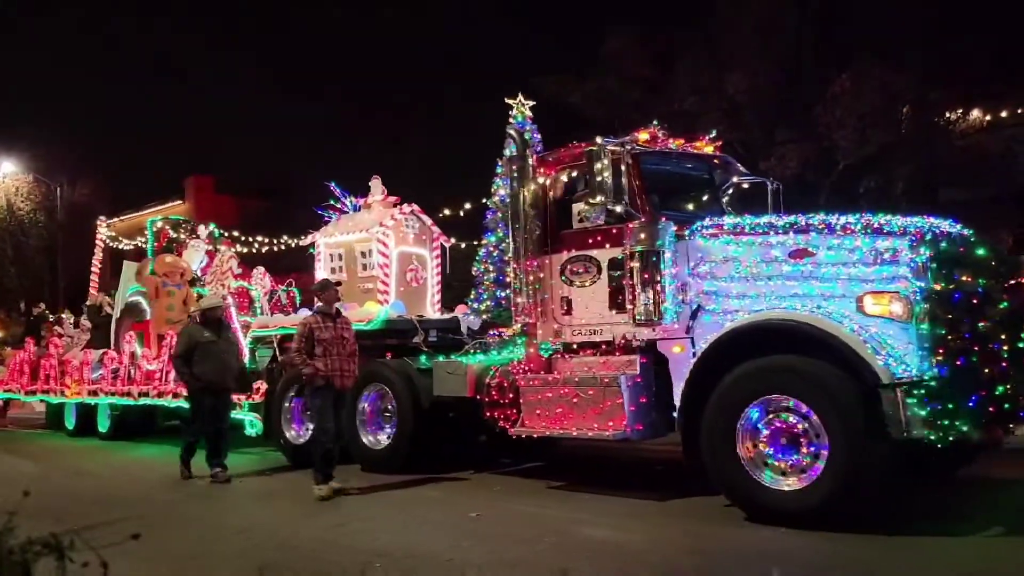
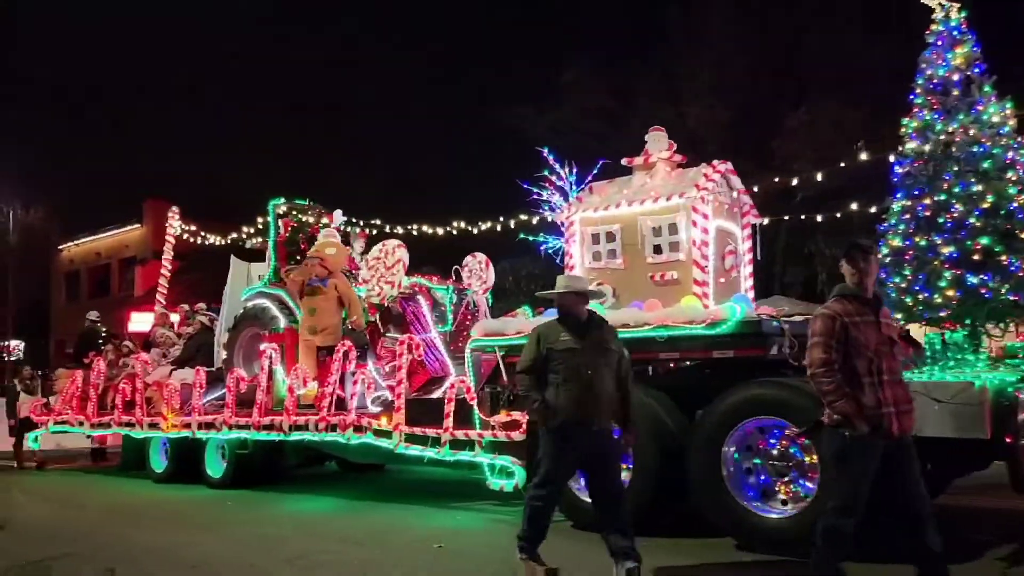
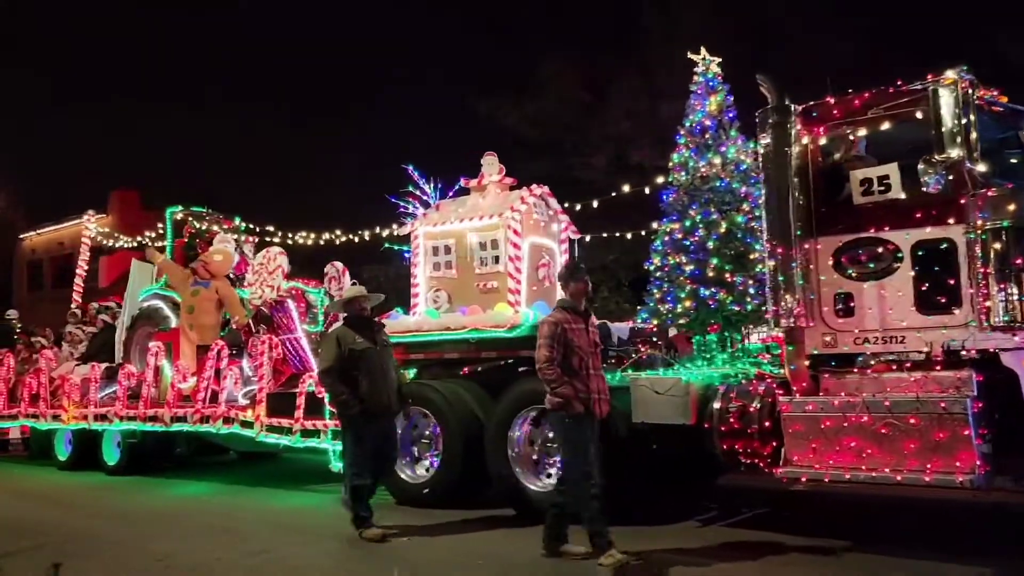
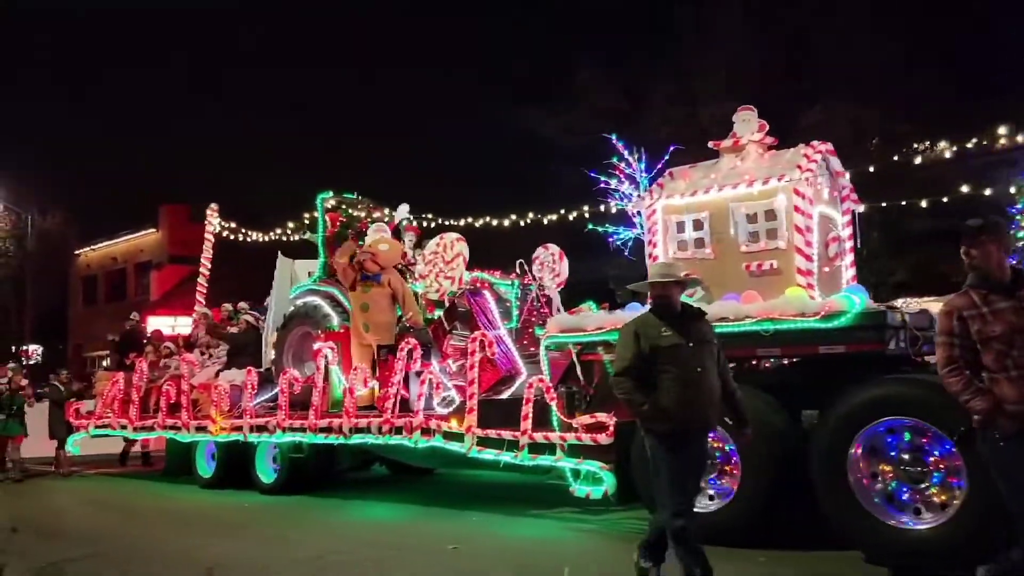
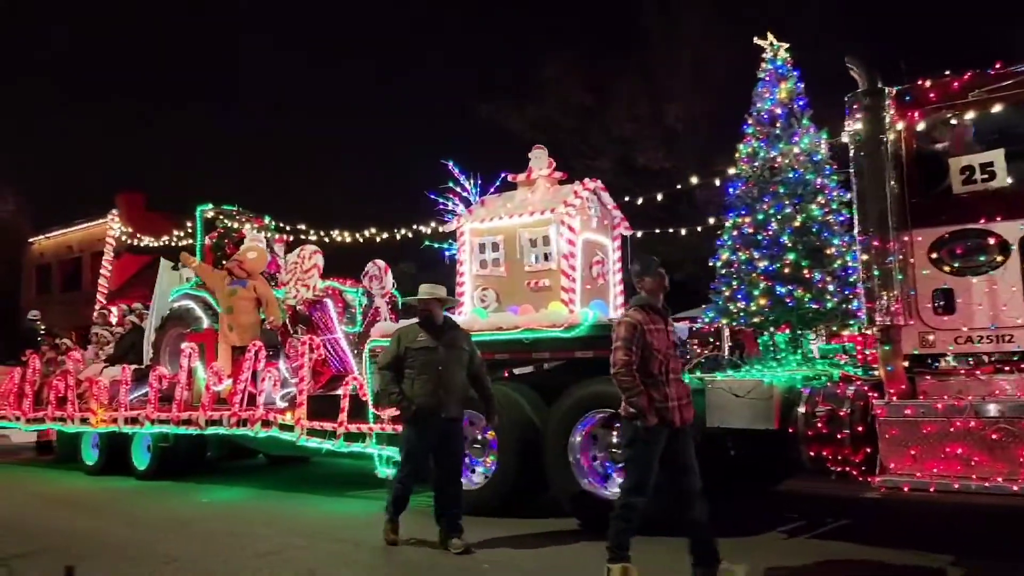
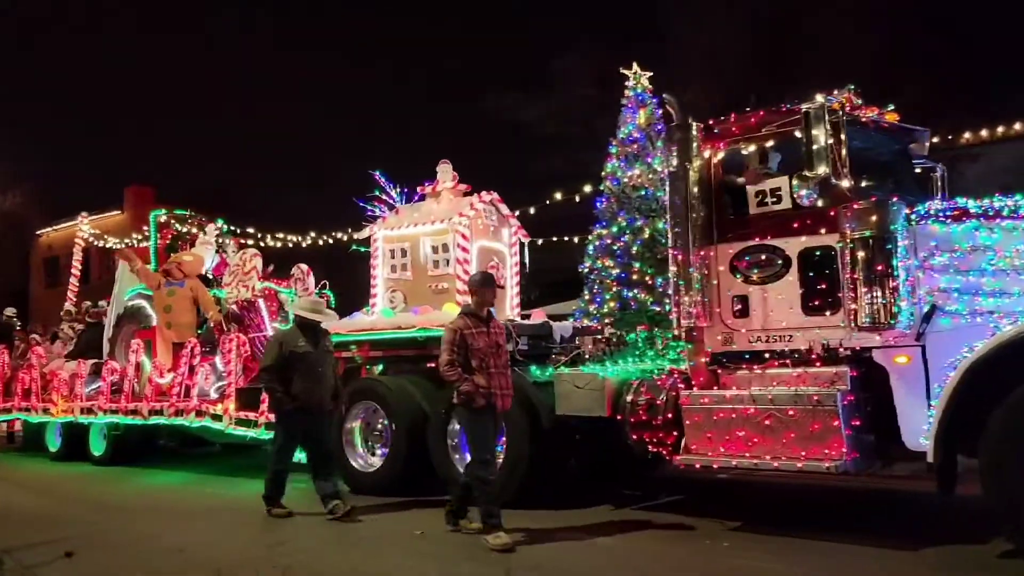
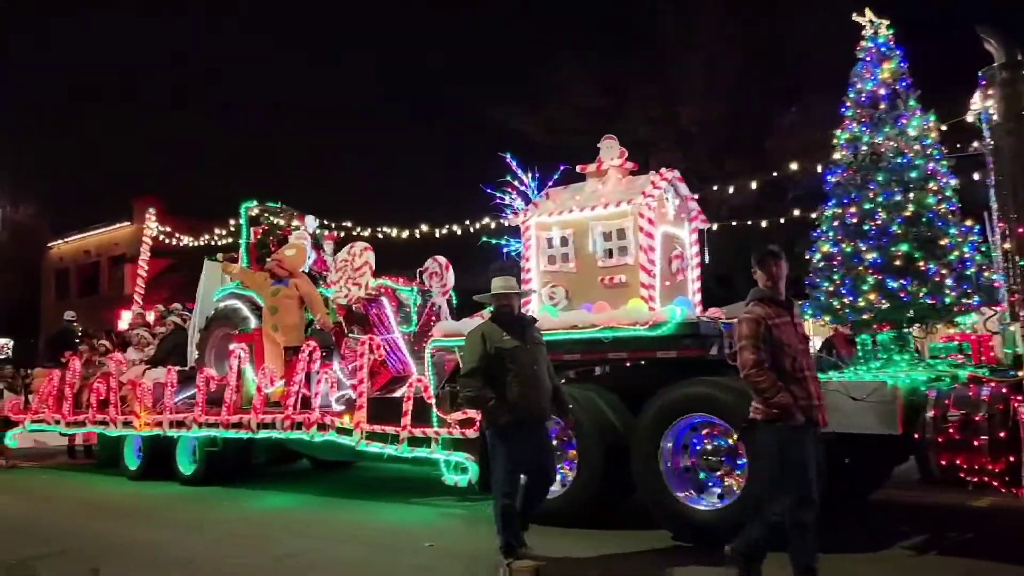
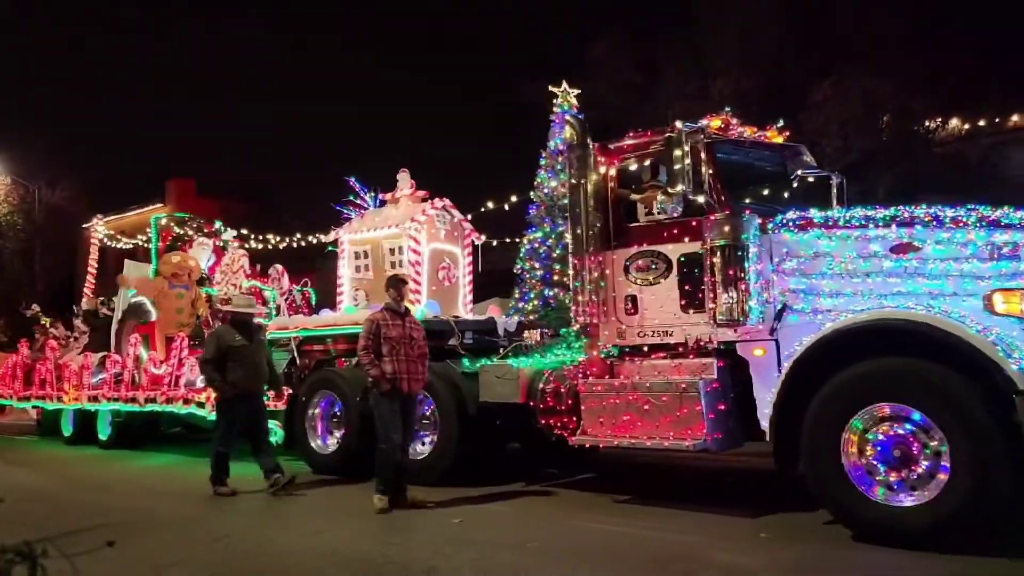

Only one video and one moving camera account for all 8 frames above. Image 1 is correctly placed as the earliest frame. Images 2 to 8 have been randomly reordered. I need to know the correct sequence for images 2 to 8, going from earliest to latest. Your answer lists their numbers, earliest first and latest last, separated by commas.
8, 6, 3, 5, 7, 2, 4
